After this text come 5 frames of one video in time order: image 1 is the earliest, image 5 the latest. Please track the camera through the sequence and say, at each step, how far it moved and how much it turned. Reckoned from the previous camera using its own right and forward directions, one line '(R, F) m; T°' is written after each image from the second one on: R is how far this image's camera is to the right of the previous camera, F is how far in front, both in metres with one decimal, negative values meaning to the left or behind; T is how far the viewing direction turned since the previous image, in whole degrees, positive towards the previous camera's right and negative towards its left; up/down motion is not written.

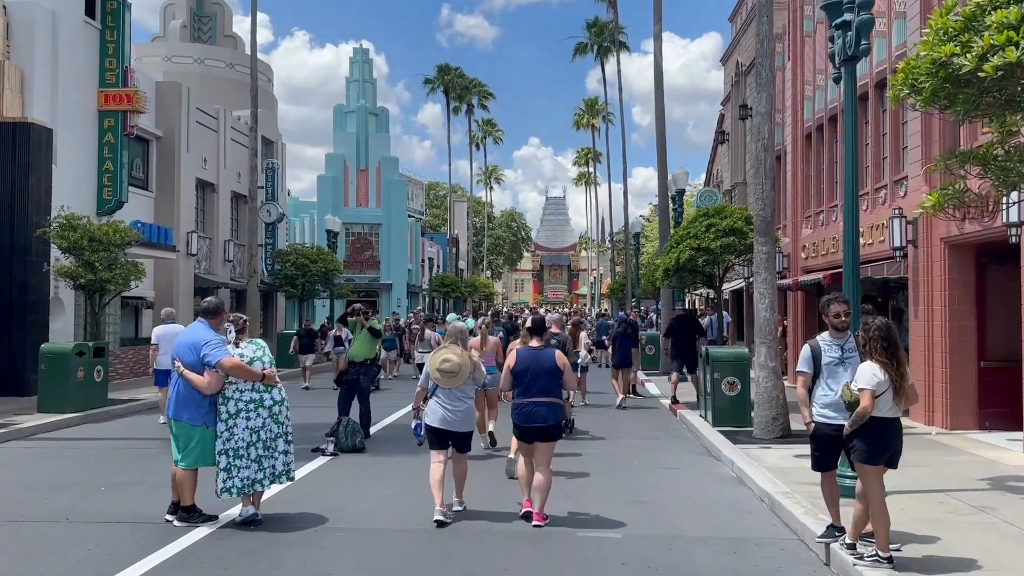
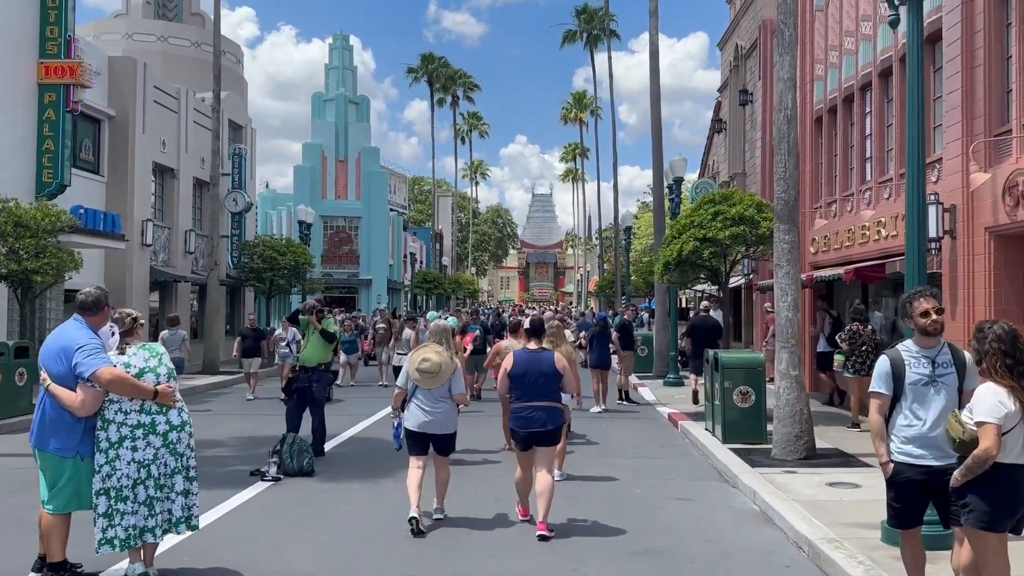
(+0.1, +1.8) m; +1°
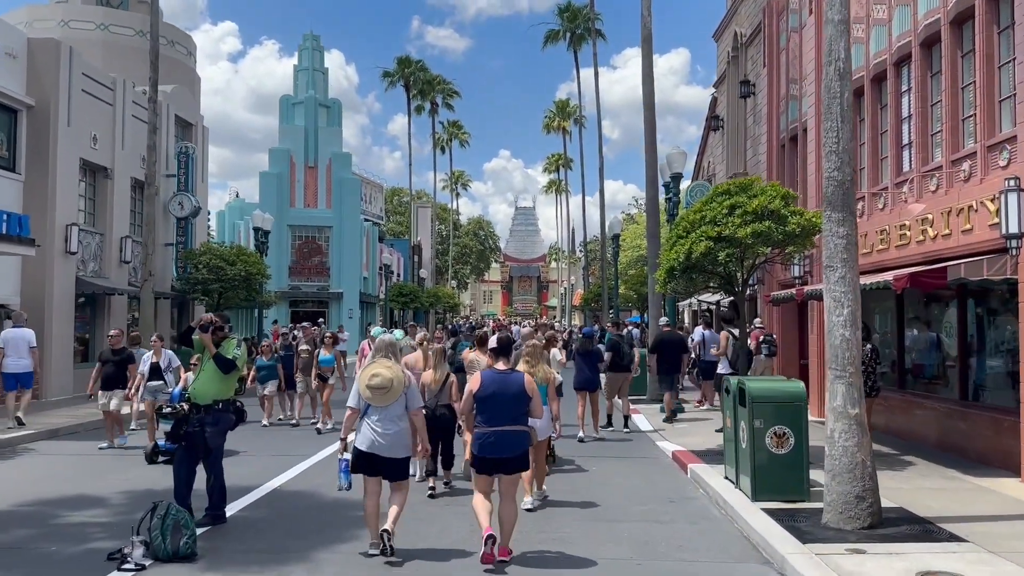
(+0.2, +2.6) m; +1°
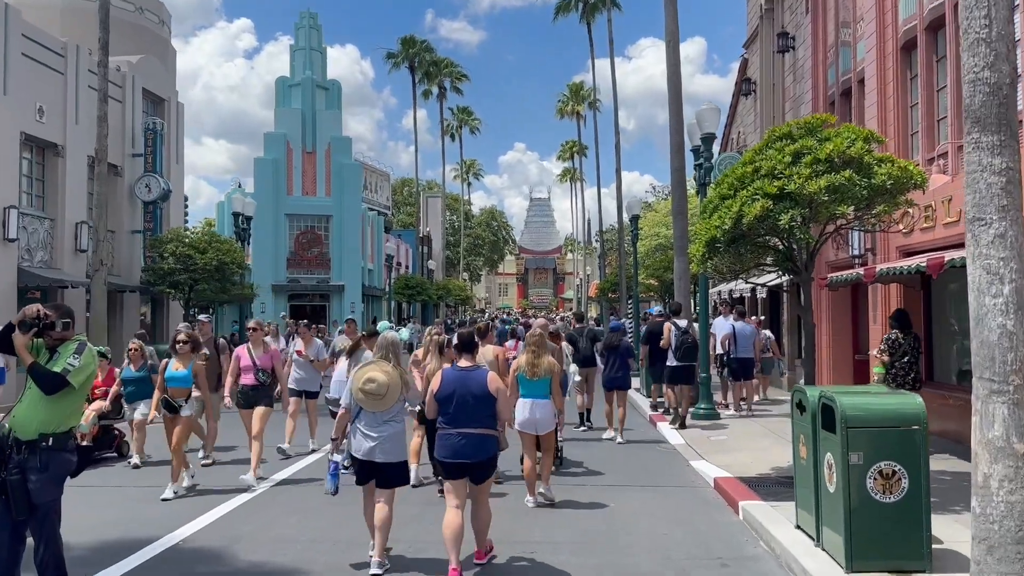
(+0.3, +2.7) m; -1°
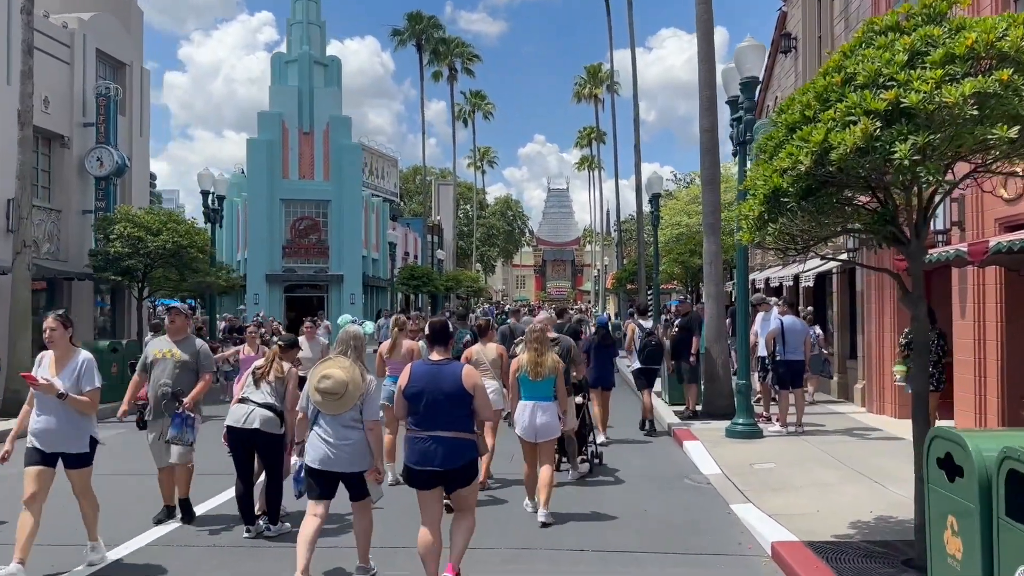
(+0.4, +2.9) m; -1°
